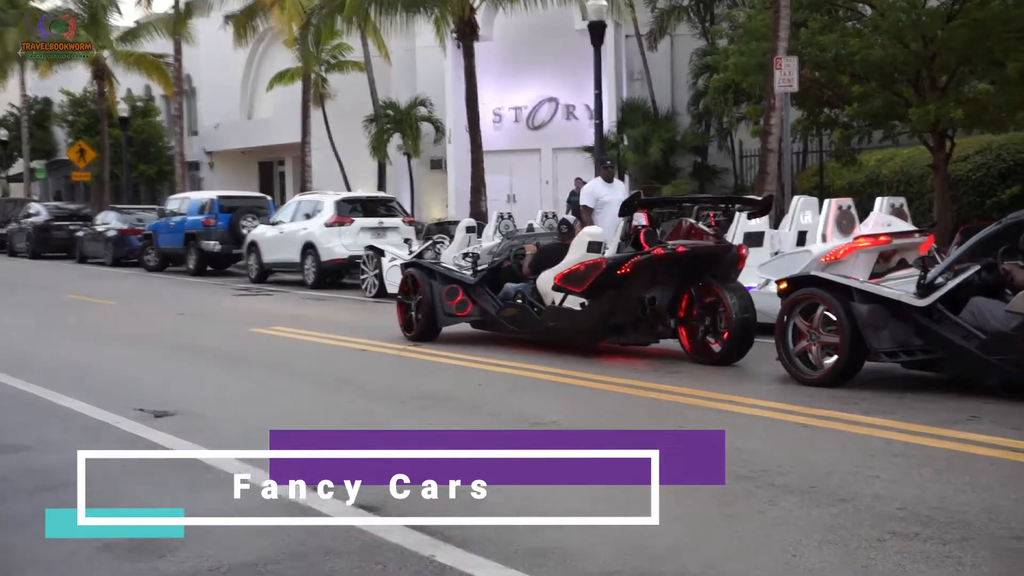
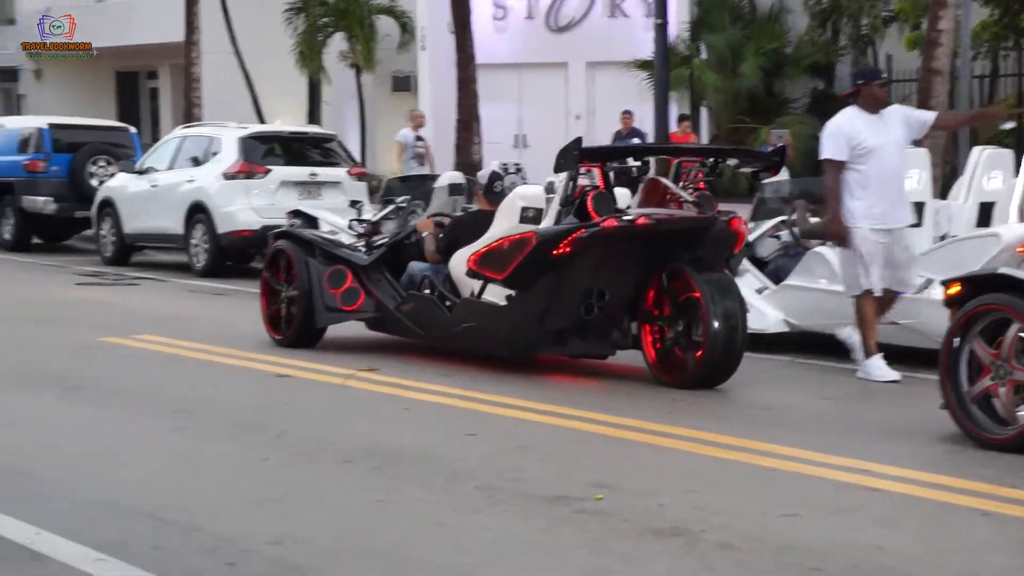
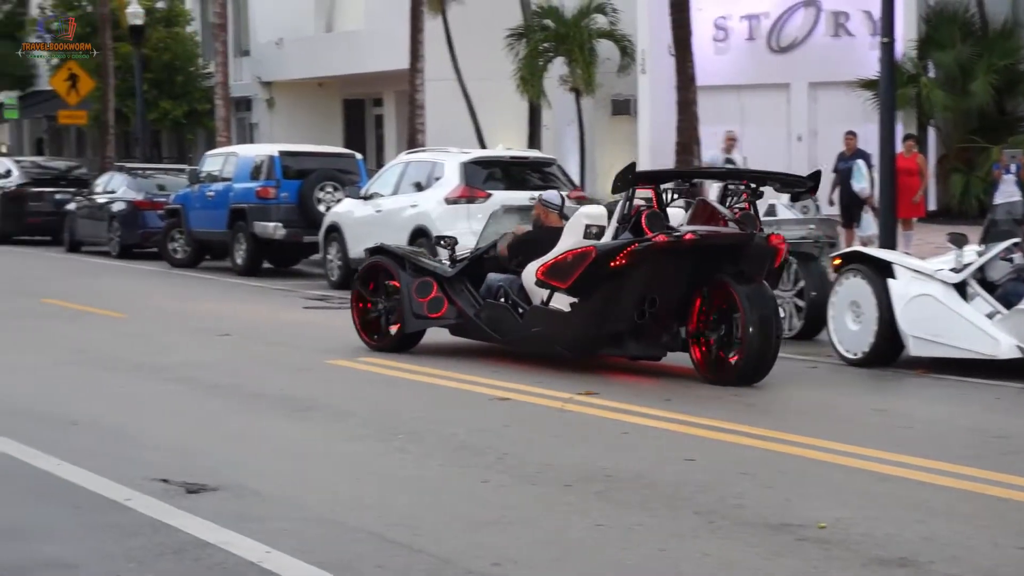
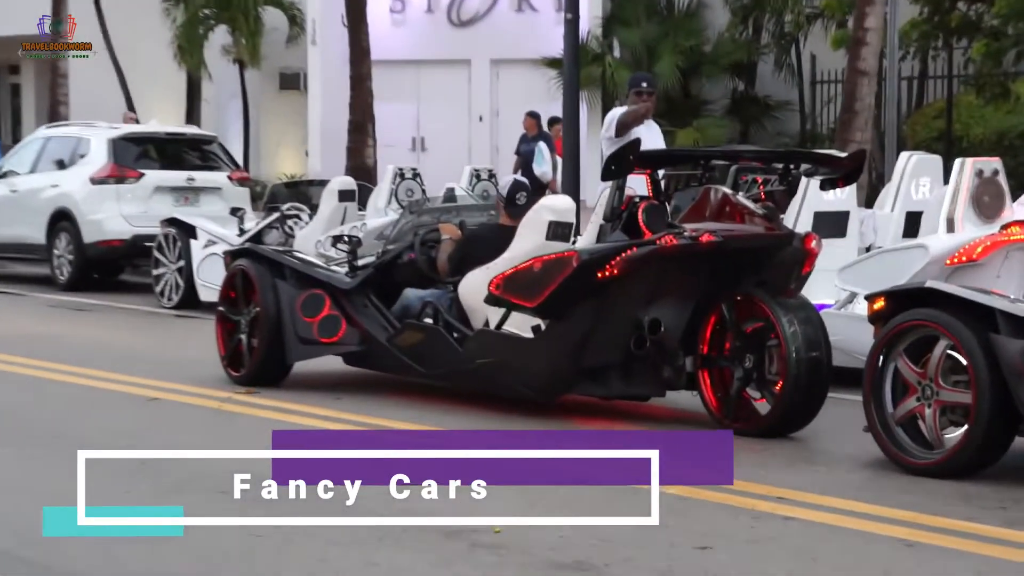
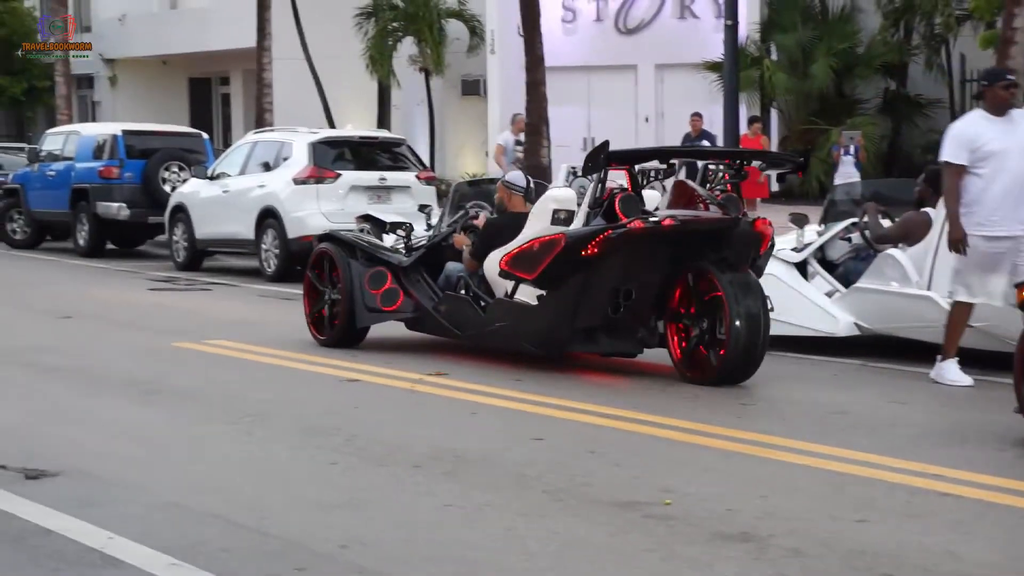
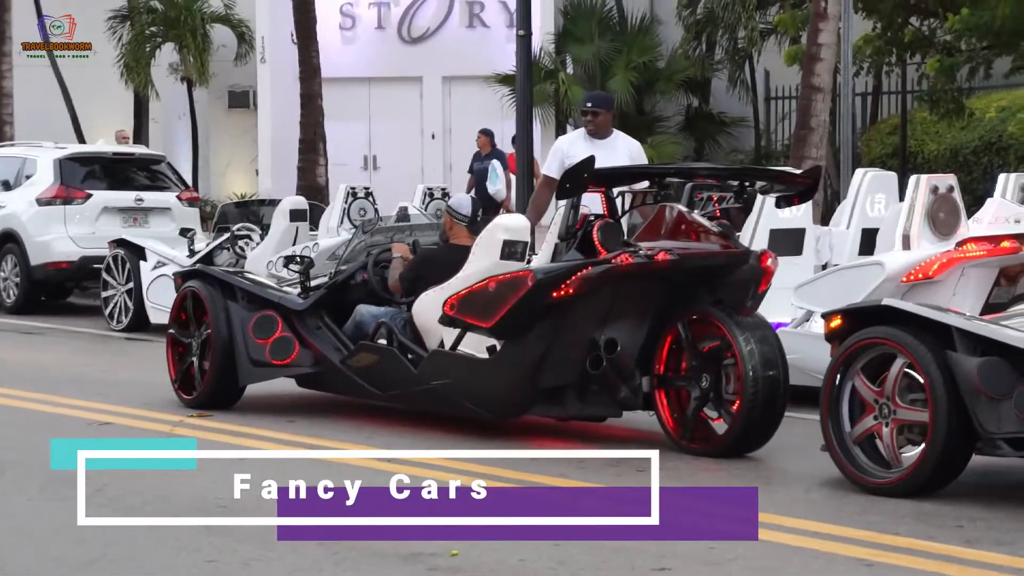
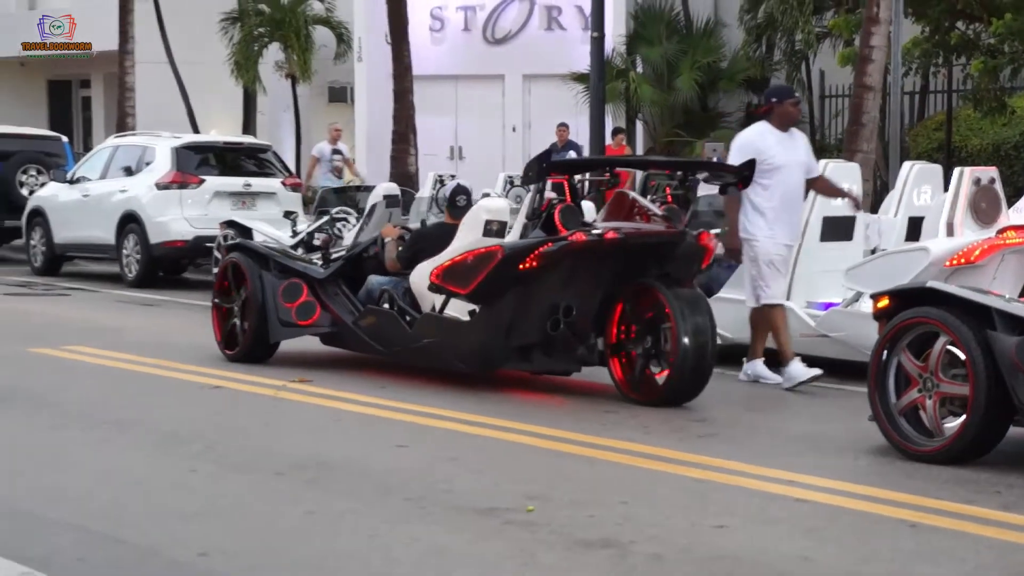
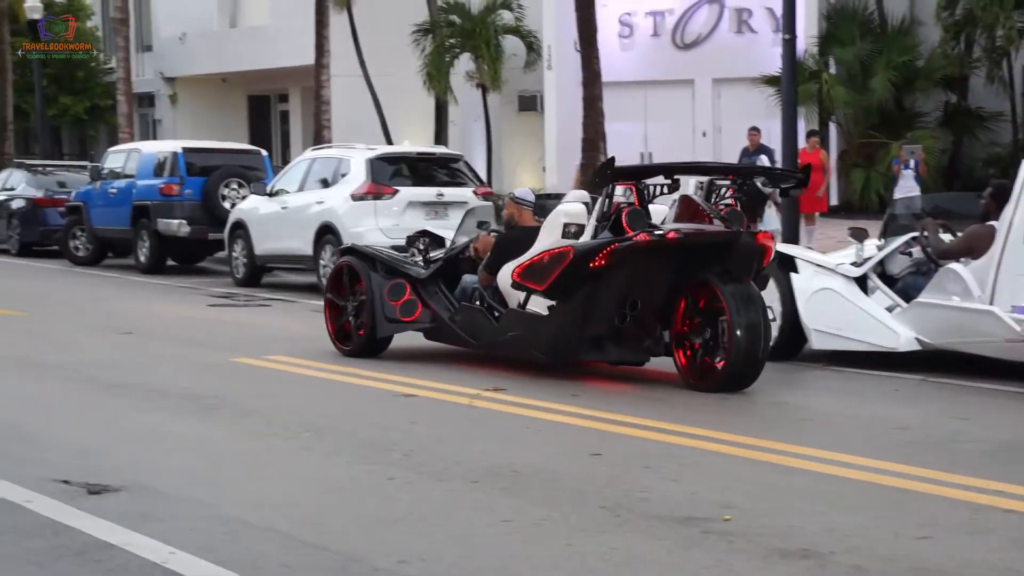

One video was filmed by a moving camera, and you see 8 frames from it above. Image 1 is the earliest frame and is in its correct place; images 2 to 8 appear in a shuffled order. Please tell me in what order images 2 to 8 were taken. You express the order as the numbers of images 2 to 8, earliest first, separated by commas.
4, 6, 7, 2, 5, 8, 3
